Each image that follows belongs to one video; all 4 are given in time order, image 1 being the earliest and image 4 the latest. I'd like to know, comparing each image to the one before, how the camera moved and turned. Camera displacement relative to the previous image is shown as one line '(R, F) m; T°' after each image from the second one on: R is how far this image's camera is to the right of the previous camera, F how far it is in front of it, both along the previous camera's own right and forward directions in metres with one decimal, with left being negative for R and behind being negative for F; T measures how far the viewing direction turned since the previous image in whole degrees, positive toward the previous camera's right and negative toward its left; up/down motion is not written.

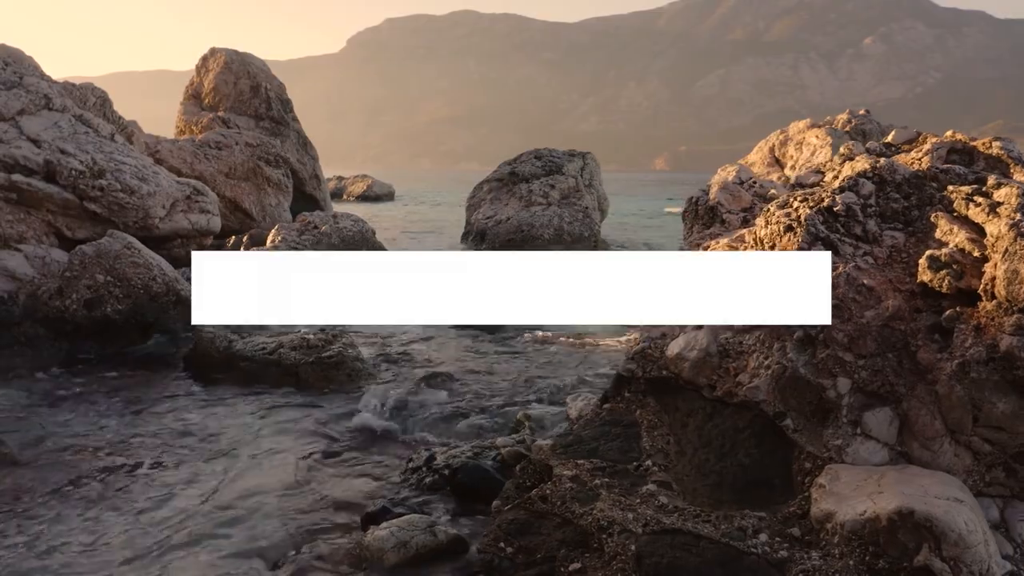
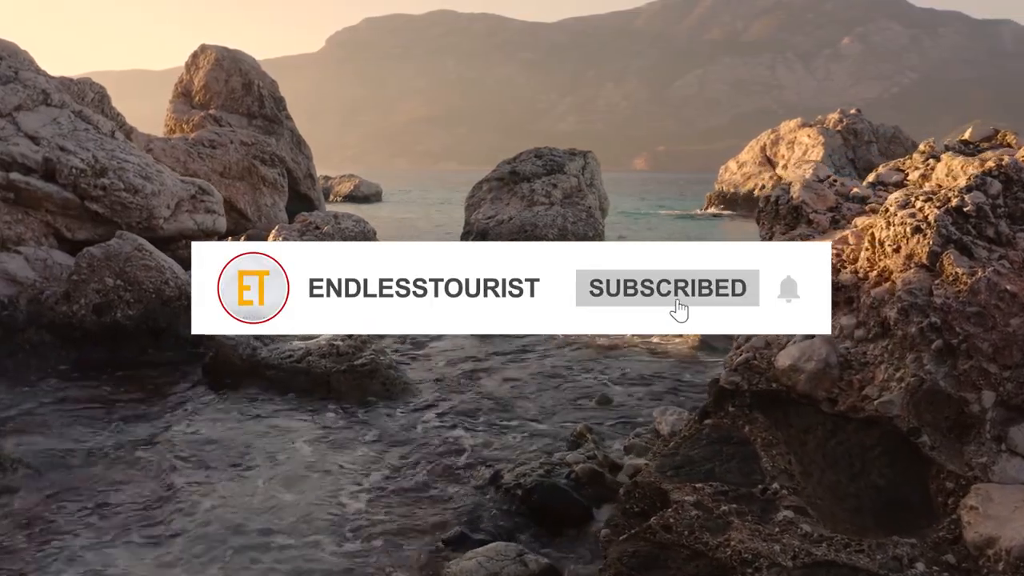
(-0.6, +0.4) m; +1°
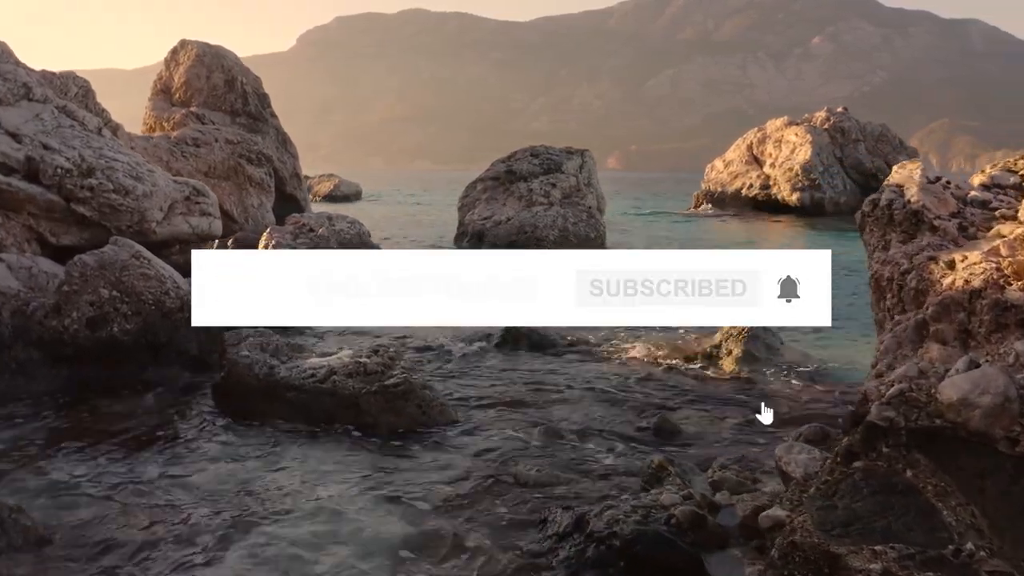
(-0.7, +0.7) m; +2°
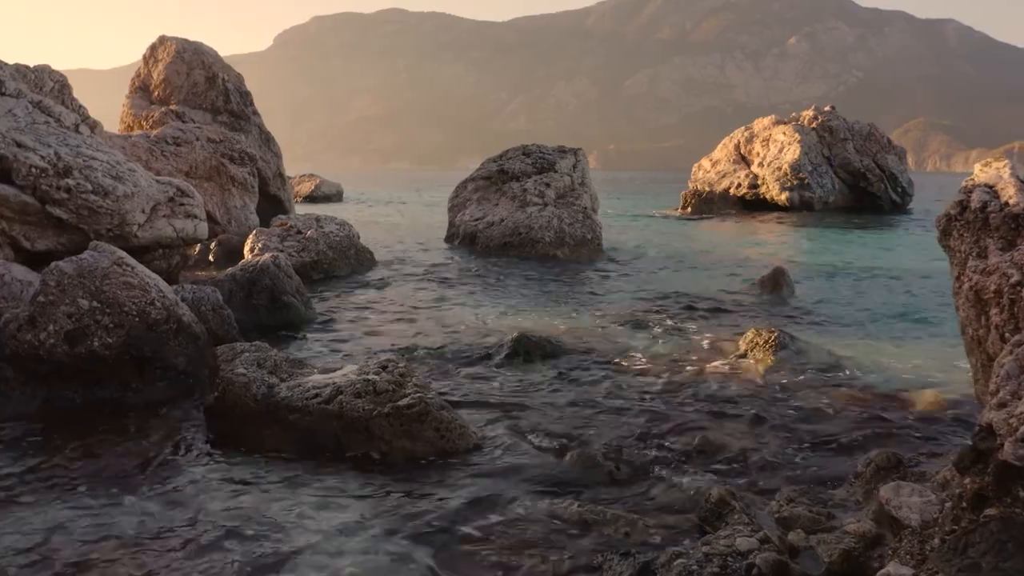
(-0.4, +0.6) m; +2°
